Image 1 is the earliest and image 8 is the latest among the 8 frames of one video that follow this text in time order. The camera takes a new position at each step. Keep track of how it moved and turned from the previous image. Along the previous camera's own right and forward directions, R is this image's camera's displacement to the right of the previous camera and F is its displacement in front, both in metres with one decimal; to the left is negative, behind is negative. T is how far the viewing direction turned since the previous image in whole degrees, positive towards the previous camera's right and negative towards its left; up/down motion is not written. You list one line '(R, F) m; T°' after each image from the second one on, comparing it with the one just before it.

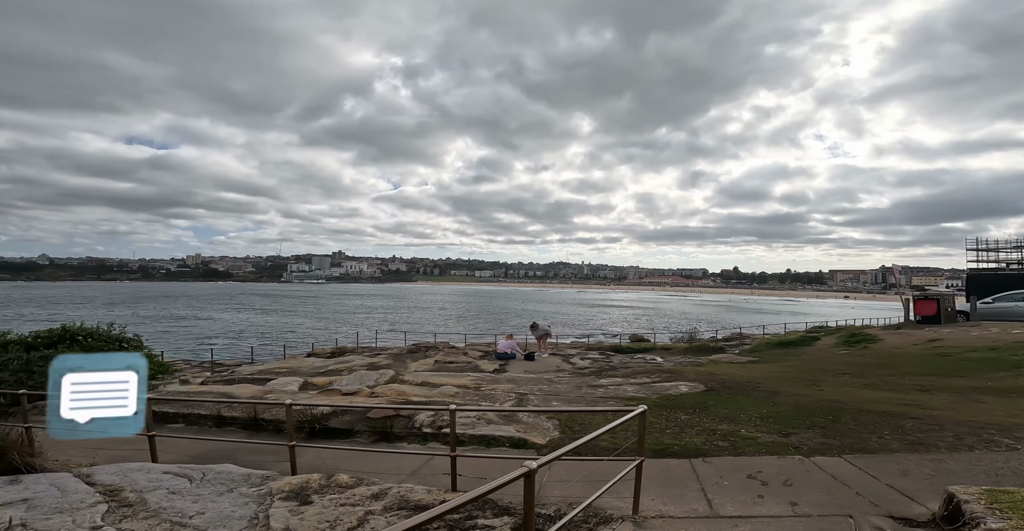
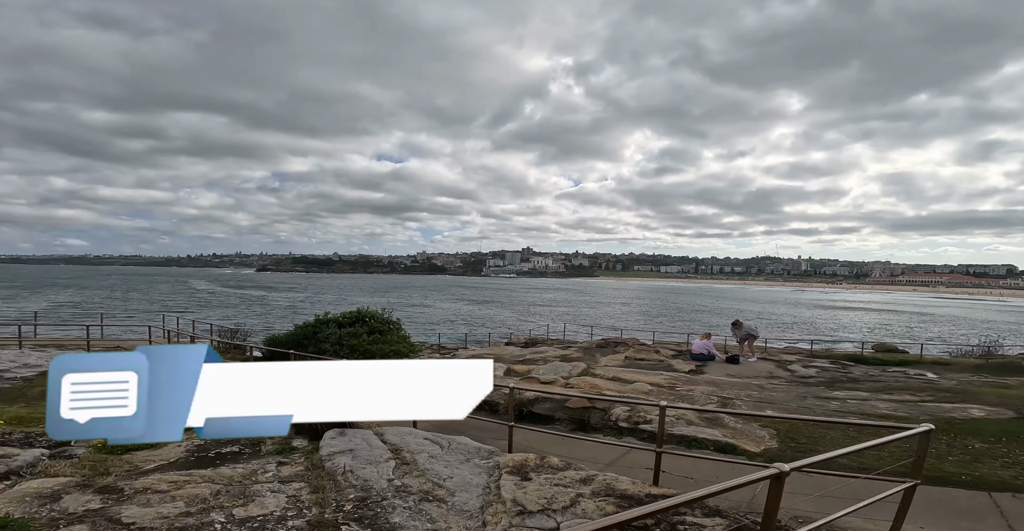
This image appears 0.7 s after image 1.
(-0.1, 0.0) m; -21°
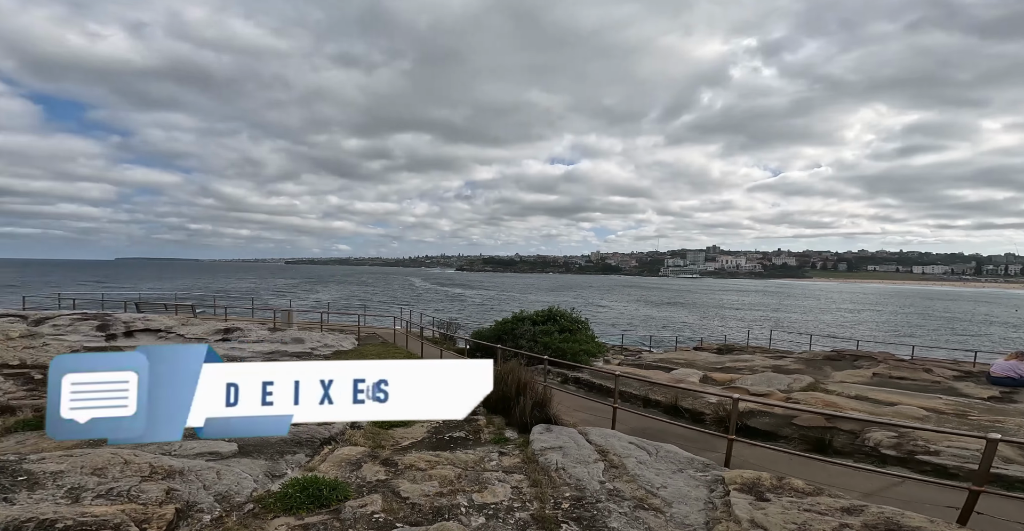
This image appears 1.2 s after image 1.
(-0.2, 0.0) m; -20°
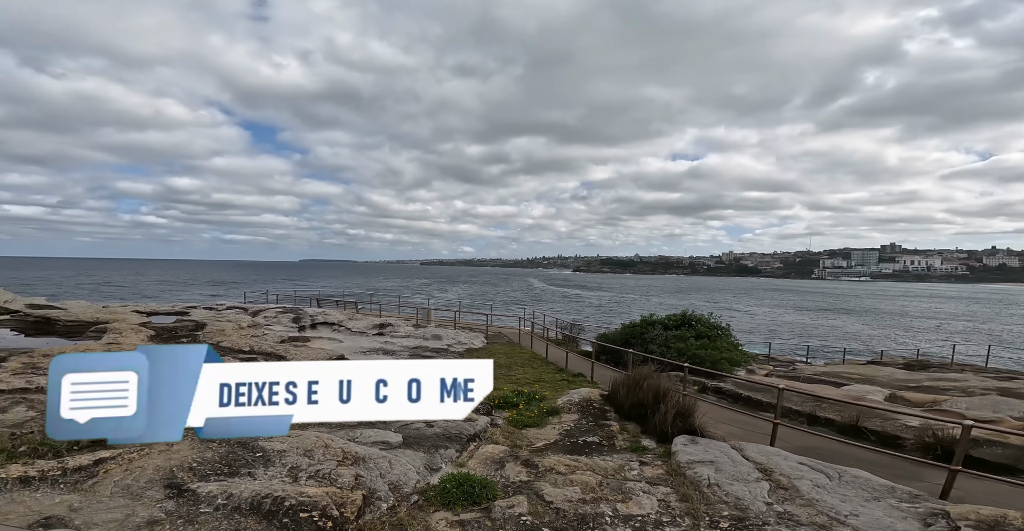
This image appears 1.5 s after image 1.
(-0.2, 0.0) m; -14°
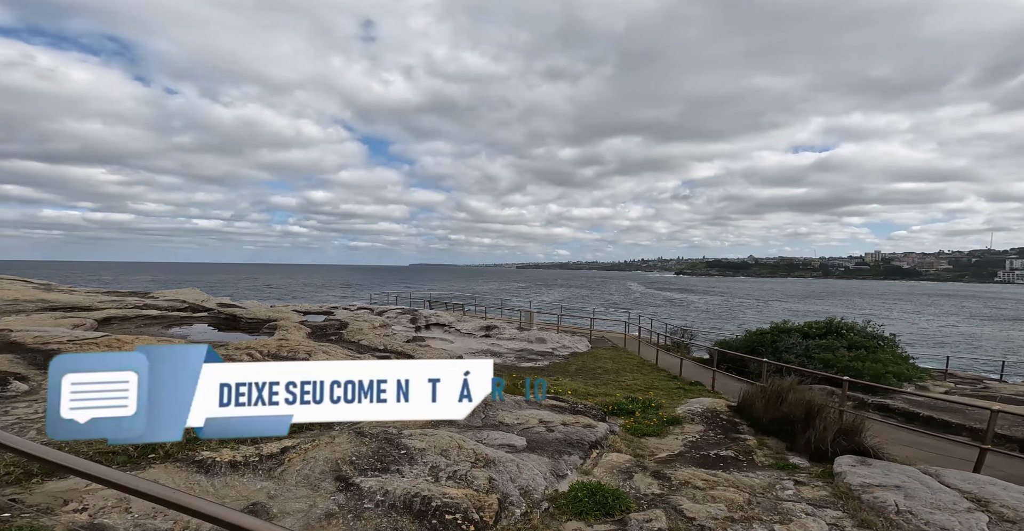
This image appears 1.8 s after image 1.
(-0.3, 0.0) m; -11°
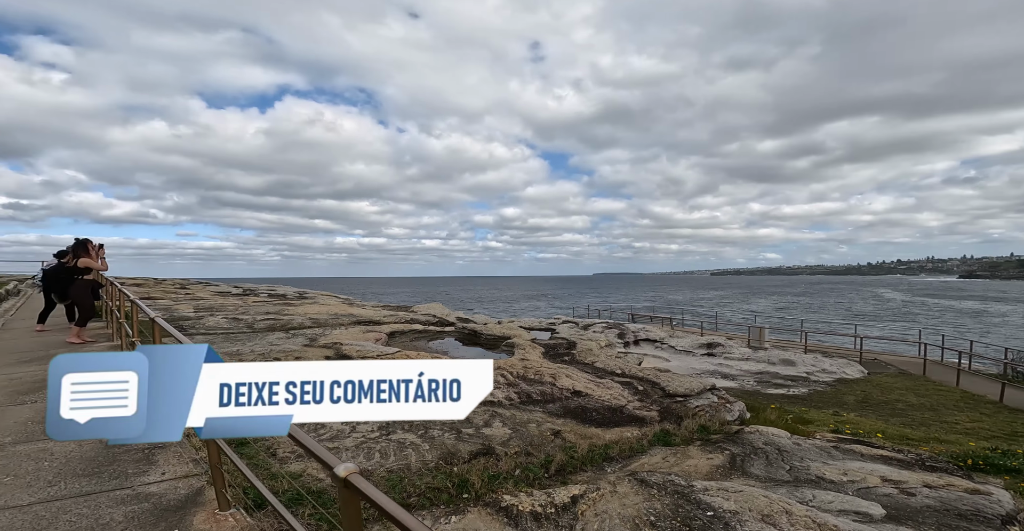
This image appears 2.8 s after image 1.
(-1.3, +0.7) m; -22°
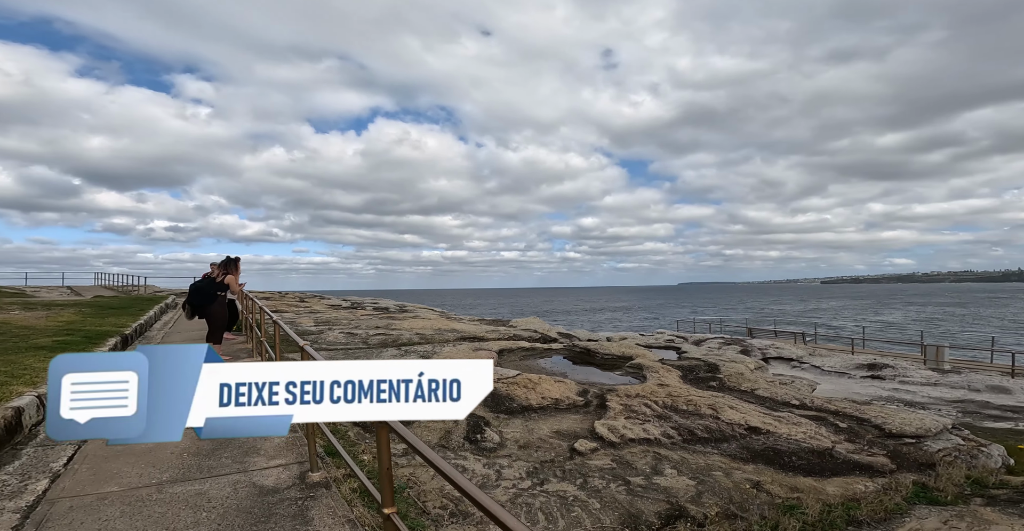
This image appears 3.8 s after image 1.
(-1.3, +1.1) m; -10°
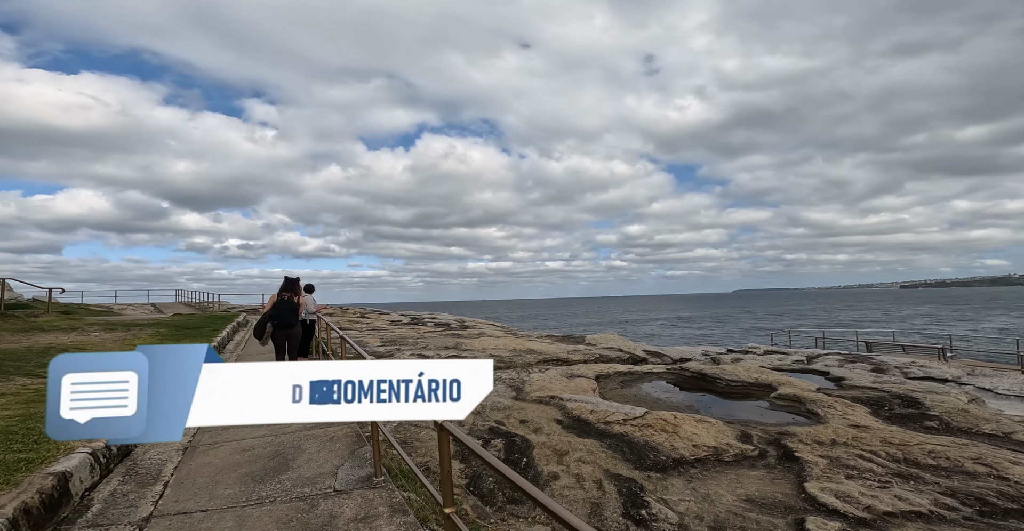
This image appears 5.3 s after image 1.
(-1.6, +2.1) m; -6°
